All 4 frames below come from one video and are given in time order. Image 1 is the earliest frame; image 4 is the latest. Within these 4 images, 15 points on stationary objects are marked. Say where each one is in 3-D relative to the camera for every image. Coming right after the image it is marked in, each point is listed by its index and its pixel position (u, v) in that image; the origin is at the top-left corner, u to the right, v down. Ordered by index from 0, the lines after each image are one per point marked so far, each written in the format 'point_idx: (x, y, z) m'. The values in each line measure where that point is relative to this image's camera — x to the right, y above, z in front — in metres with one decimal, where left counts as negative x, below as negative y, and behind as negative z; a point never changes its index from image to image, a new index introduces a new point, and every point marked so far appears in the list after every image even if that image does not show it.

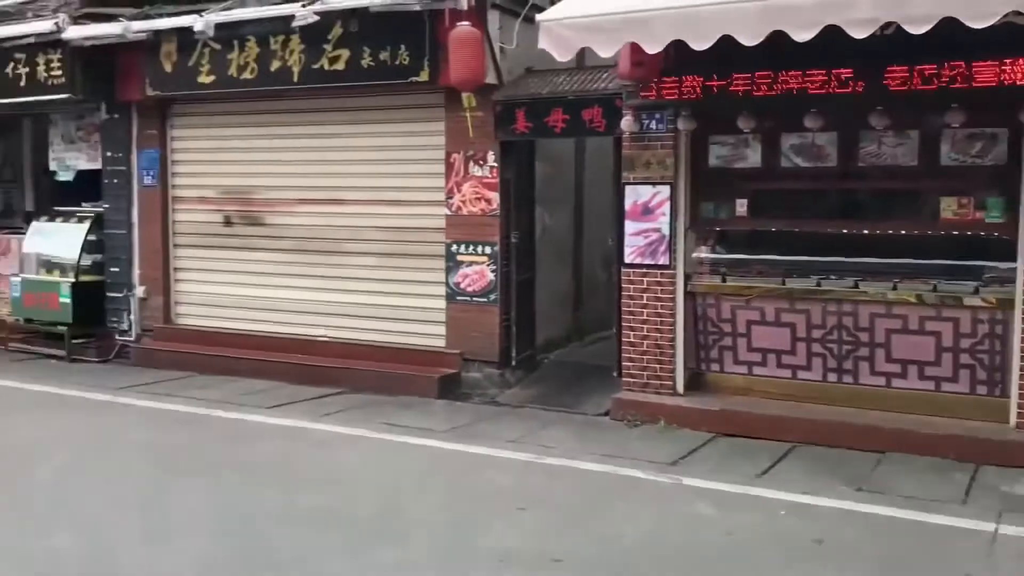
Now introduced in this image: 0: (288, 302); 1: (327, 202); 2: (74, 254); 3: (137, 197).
0: (-2.0, -0.1, +8.8) m
1: (-1.6, +0.8, +8.5) m
2: (-4.2, +0.3, +9.4) m
3: (-3.6, +0.9, +9.4) m
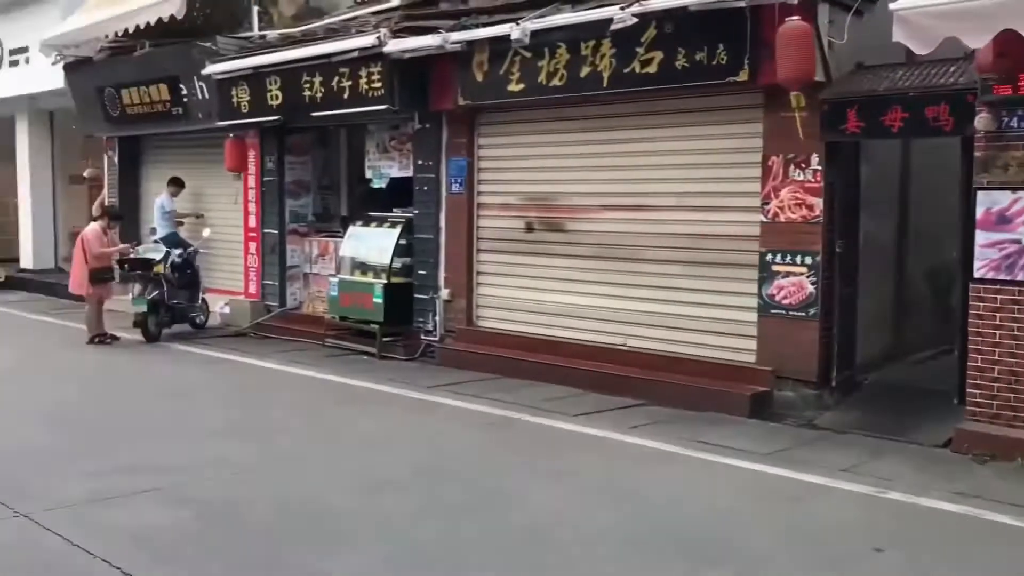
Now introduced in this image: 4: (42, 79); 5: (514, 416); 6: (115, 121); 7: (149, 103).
0: (+0.7, -0.2, +8.7) m
1: (+1.0, +0.7, +8.4) m
2: (-1.3, +0.3, +9.9) m
3: (-0.7, +0.8, +9.8) m
4: (-6.8, +3.0, +14.2) m
5: (0.0, -0.9, +7.1) m
6: (-5.2, +2.2, +12.8) m
7: (-4.4, +2.3, +12.0) m
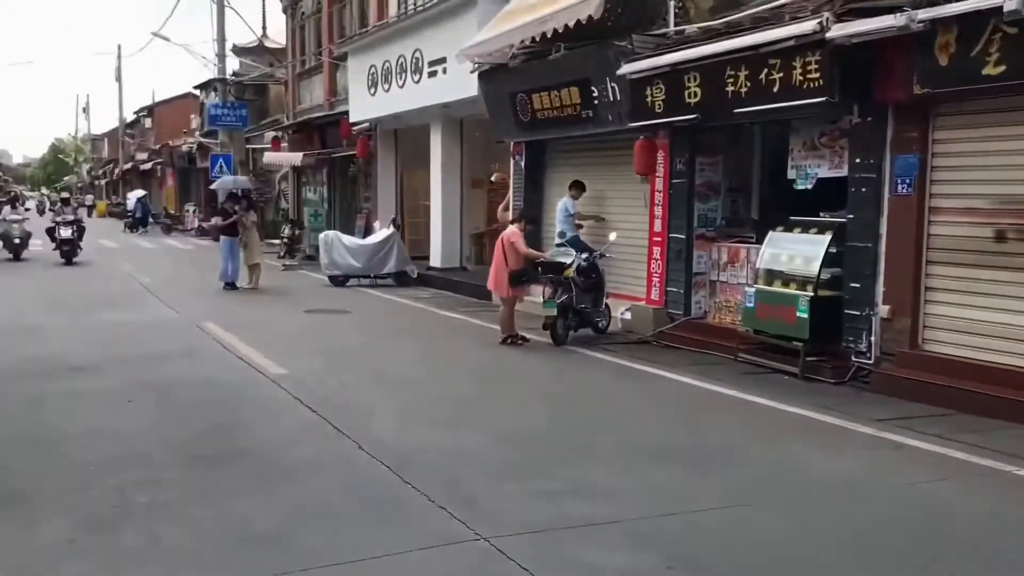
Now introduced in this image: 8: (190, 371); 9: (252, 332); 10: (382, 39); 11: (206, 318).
0: (+4.1, -0.4, +7.2) m
1: (+4.4, +0.5, +6.7) m
2: (+2.7, +0.2, +8.9) m
3: (+3.3, +0.7, +8.6) m
4: (-0.8, +3.0, +14.8) m
5: (+2.9, -1.1, +5.9) m
6: (+0.2, +2.2, +13.0) m
7: (+0.6, +2.2, +12.0) m
8: (-2.7, -0.7, +8.1) m
9: (-2.8, -0.5, +10.7) m
10: (-2.4, +4.5, +17.8) m
11: (-3.7, -0.4, +12.0) m
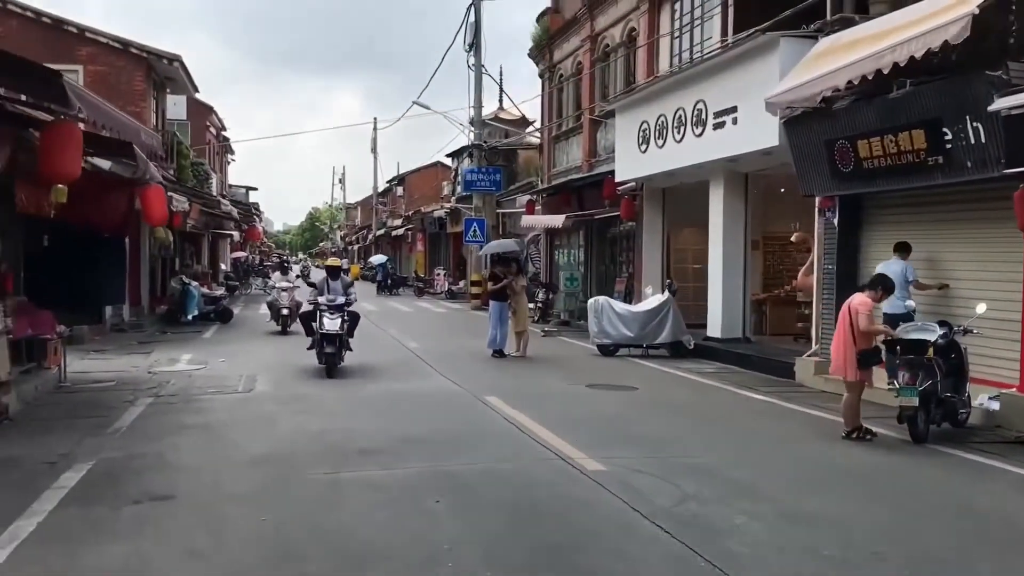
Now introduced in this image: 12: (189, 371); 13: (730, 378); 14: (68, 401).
0: (+6.3, -0.9, +4.5) m
1: (+6.4, 0.0, +4.1) m
2: (+5.3, -0.4, +6.6) m
3: (+5.8, +0.1, +6.1) m
4: (+3.3, +2.0, +13.3) m
5: (+4.8, -1.5, +3.5) m
6: (+3.8, +1.3, +11.3) m
7: (+4.0, +1.4, +10.2) m
8: (-0.1, -1.2, +7.0) m
9: (+0.3, -1.2, +9.5) m
10: (+2.4, +3.3, +16.7) m
11: (-0.3, -1.2, +11.0) m
12: (-4.2, -1.1, +12.9) m
13: (+2.8, -1.2, +12.8) m
14: (-4.6, -1.2, +10.3) m
